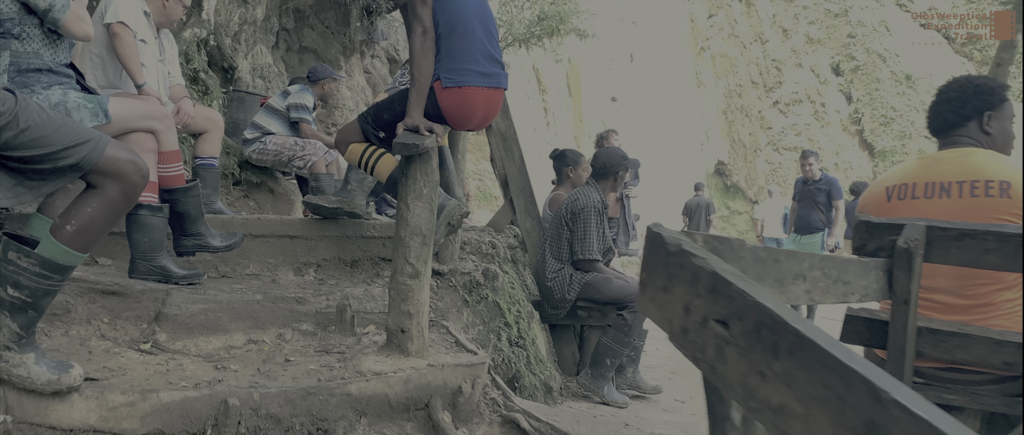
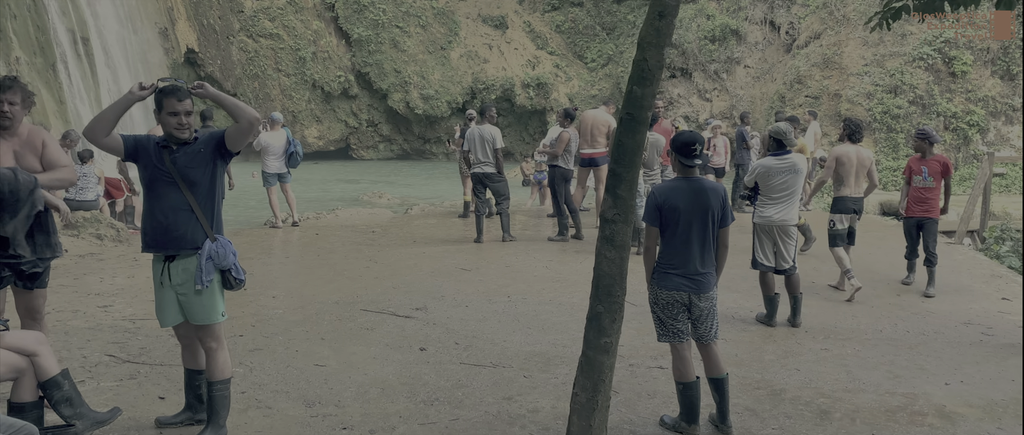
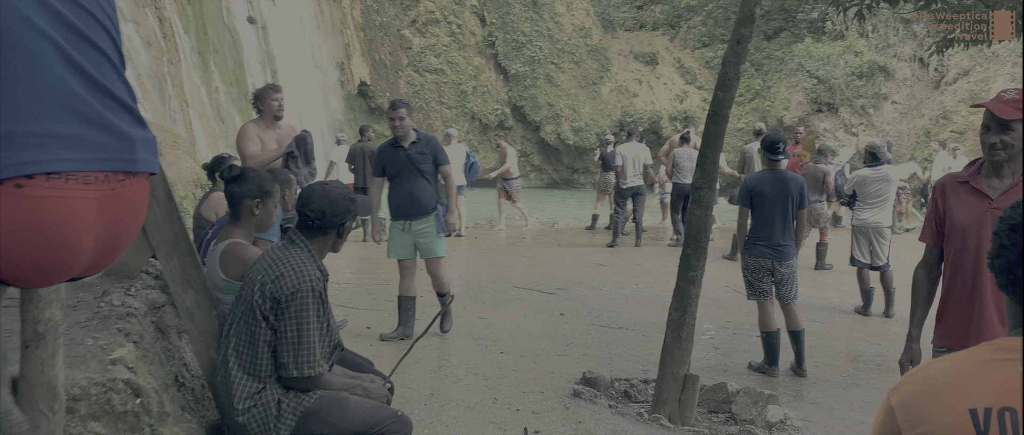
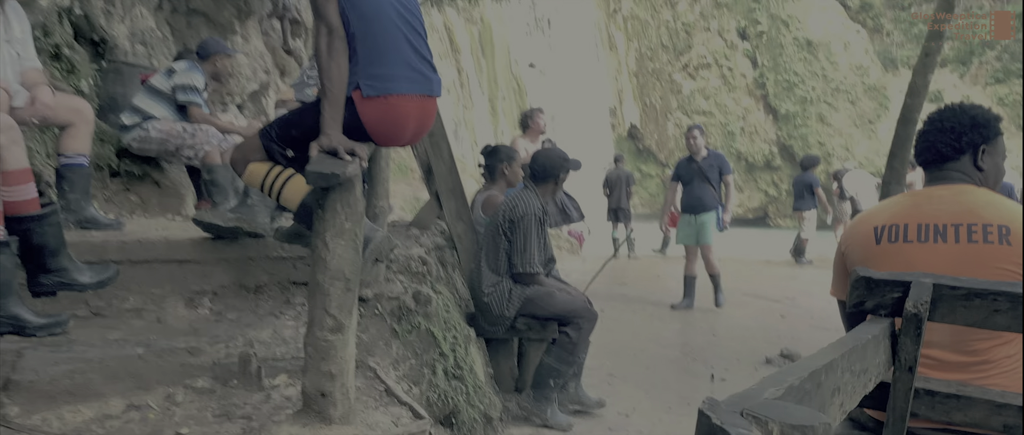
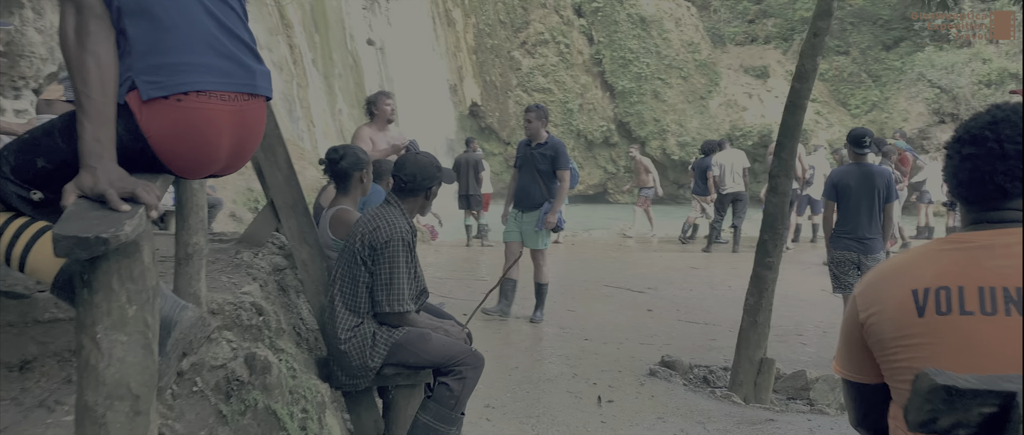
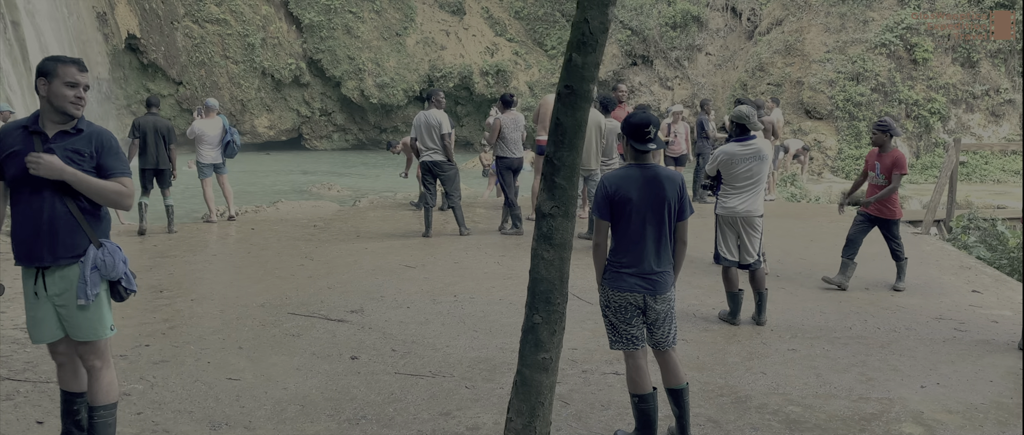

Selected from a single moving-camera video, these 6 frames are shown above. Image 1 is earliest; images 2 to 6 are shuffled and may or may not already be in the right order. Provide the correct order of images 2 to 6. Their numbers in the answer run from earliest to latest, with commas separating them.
4, 5, 3, 2, 6
